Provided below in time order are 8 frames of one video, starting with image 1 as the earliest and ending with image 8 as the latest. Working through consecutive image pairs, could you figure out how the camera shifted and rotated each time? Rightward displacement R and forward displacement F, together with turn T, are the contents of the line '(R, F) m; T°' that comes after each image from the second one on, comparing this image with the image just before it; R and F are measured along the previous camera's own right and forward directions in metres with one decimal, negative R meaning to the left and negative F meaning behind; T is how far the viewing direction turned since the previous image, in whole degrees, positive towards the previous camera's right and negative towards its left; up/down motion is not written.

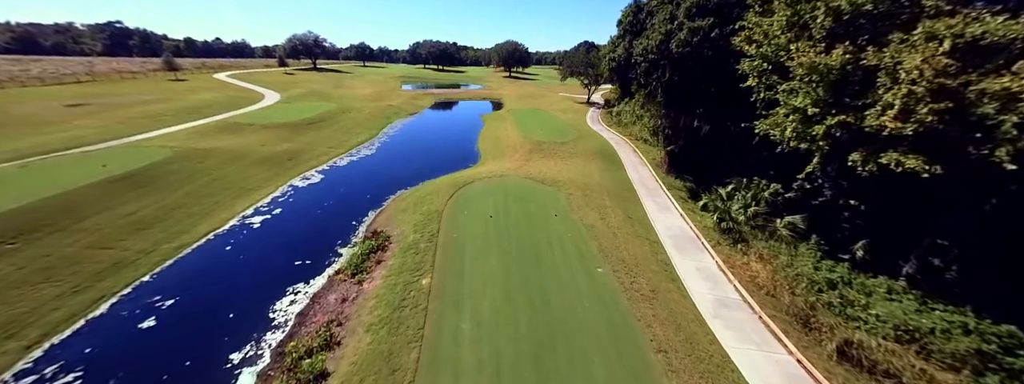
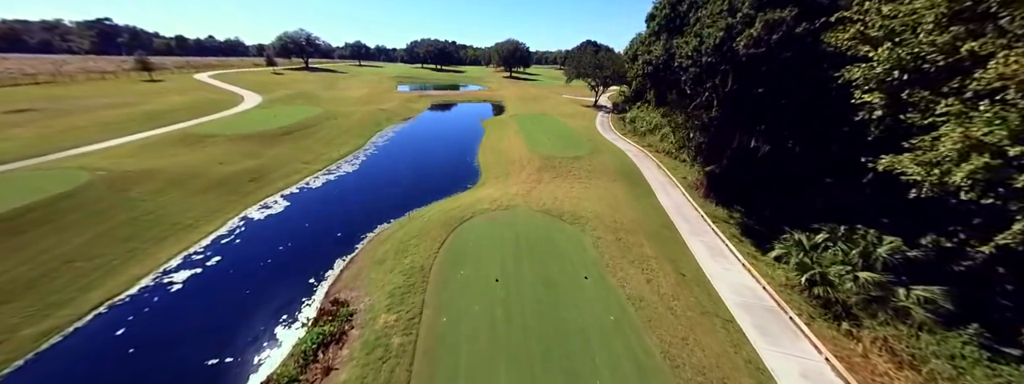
(-0.6, +4.4) m; 0°
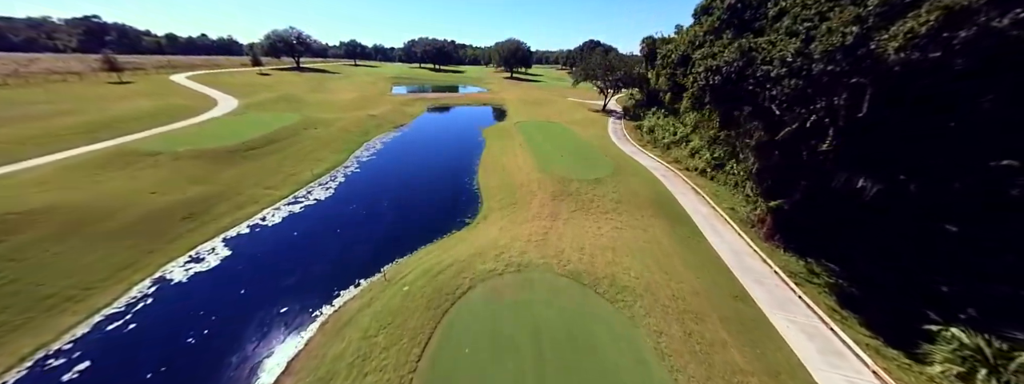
(-0.6, +4.7) m; 0°
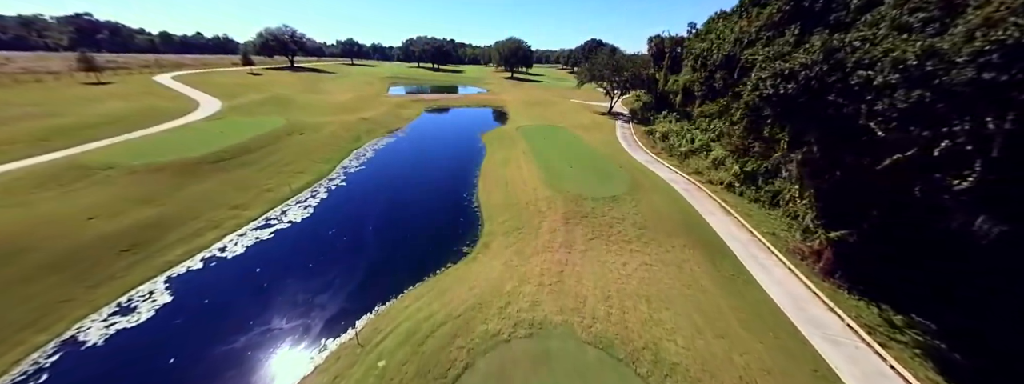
(-0.4, +2.9) m; 0°
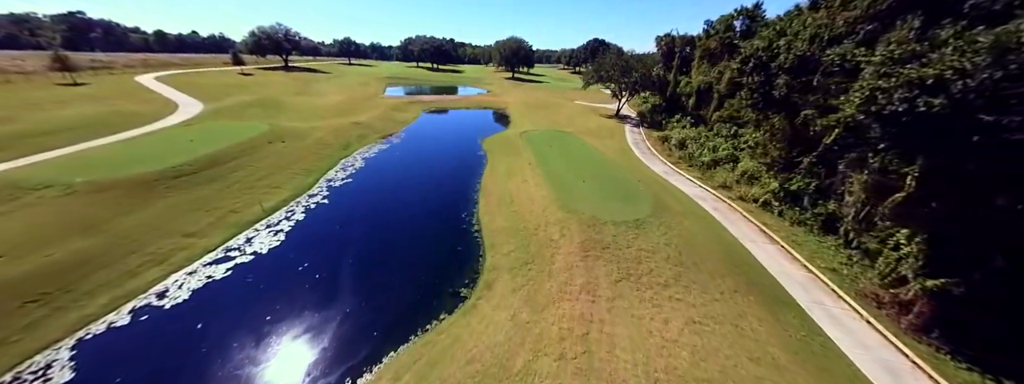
(-0.4, +3.0) m; 0°
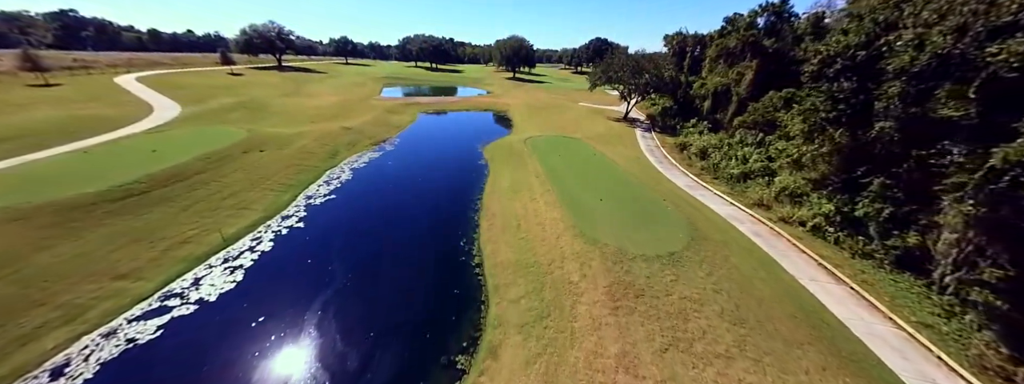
(-0.4, +3.1) m; 0°
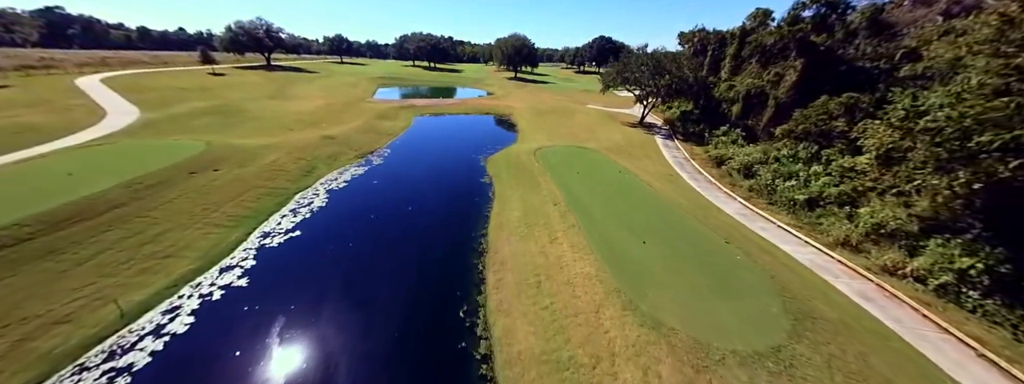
(-0.9, +4.8) m; 0°
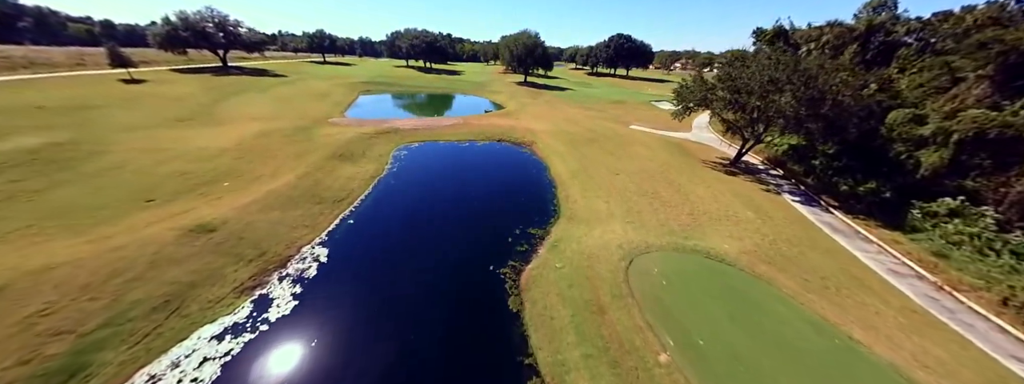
(-3.4, +16.4) m; 0°
